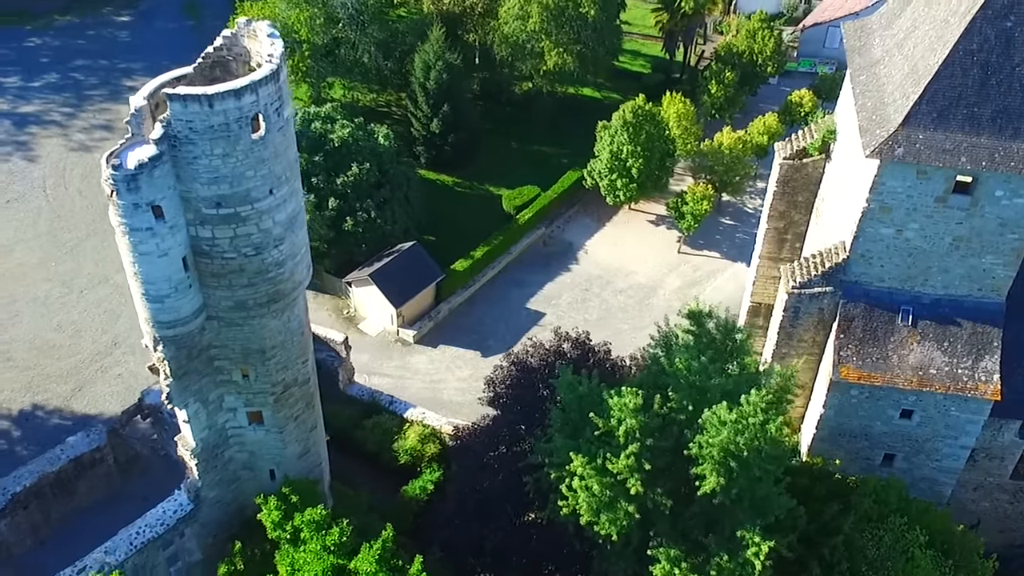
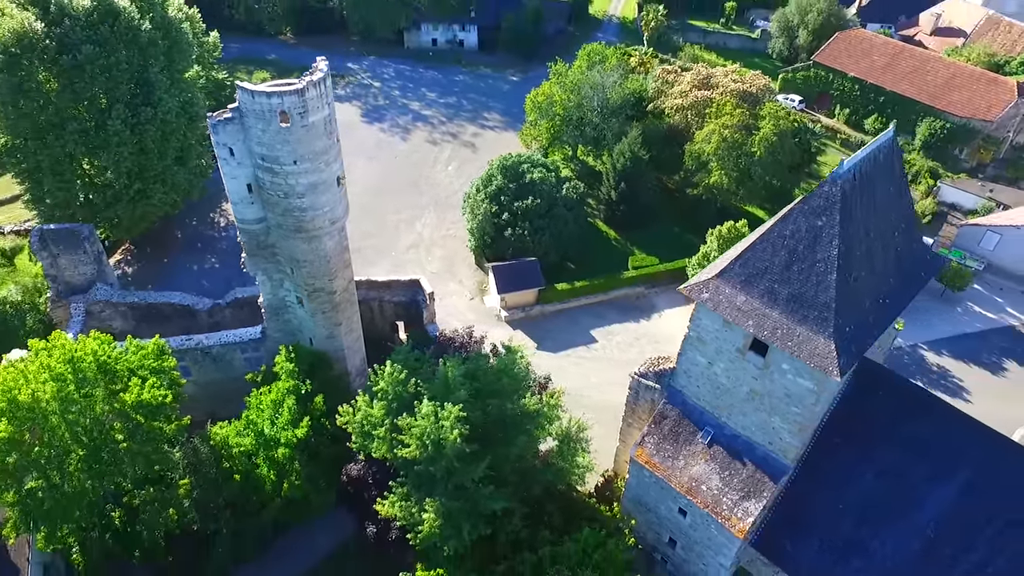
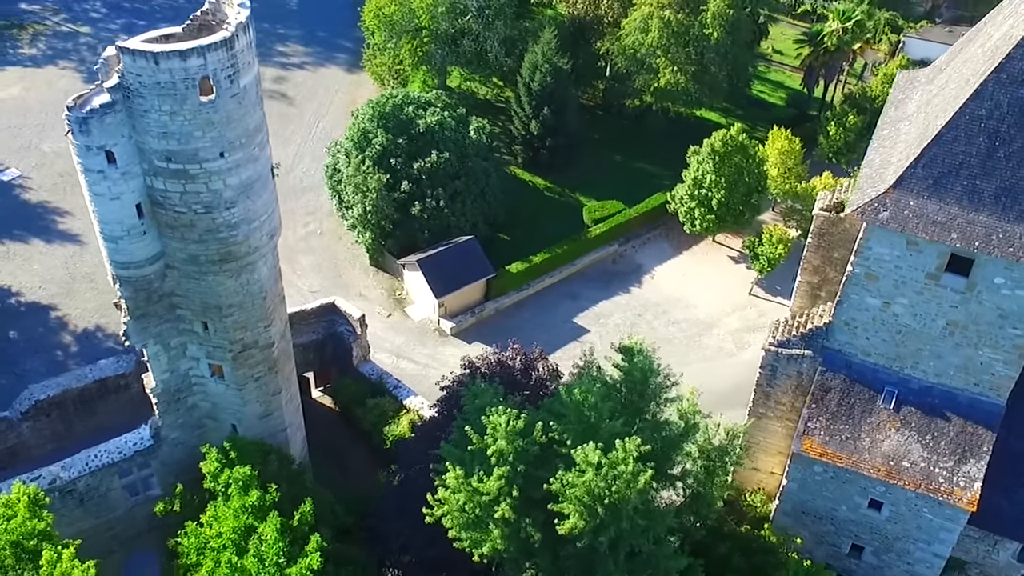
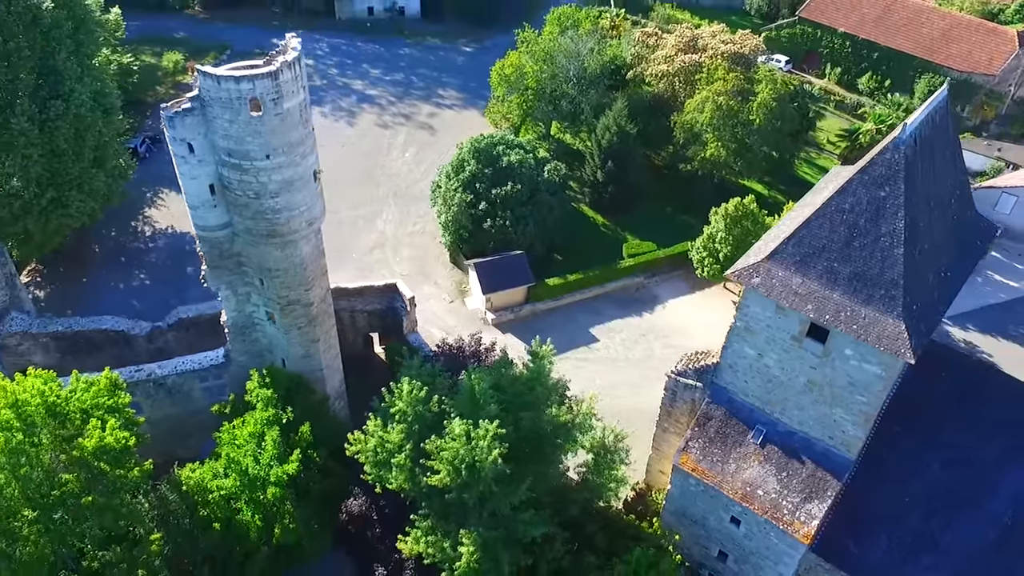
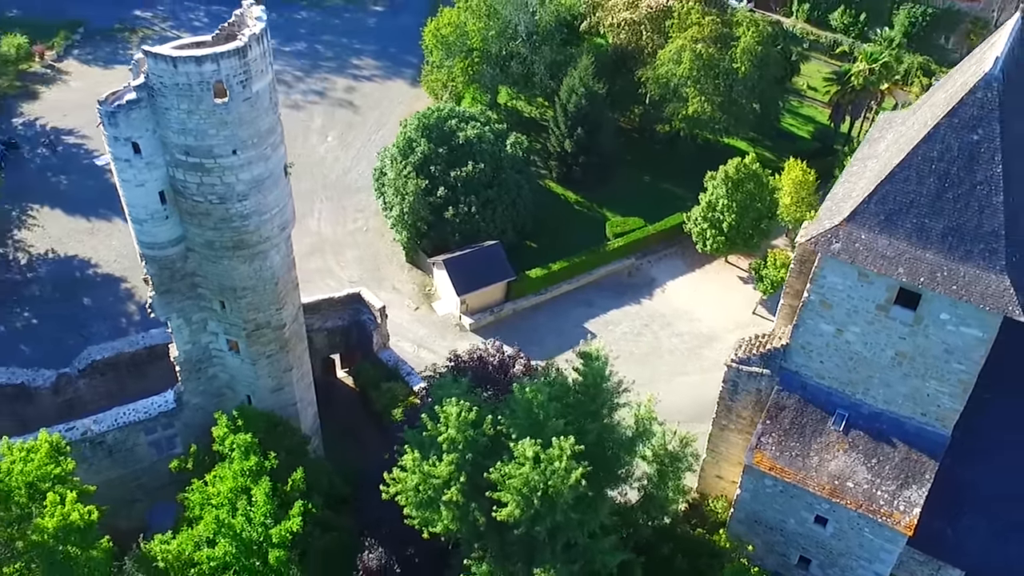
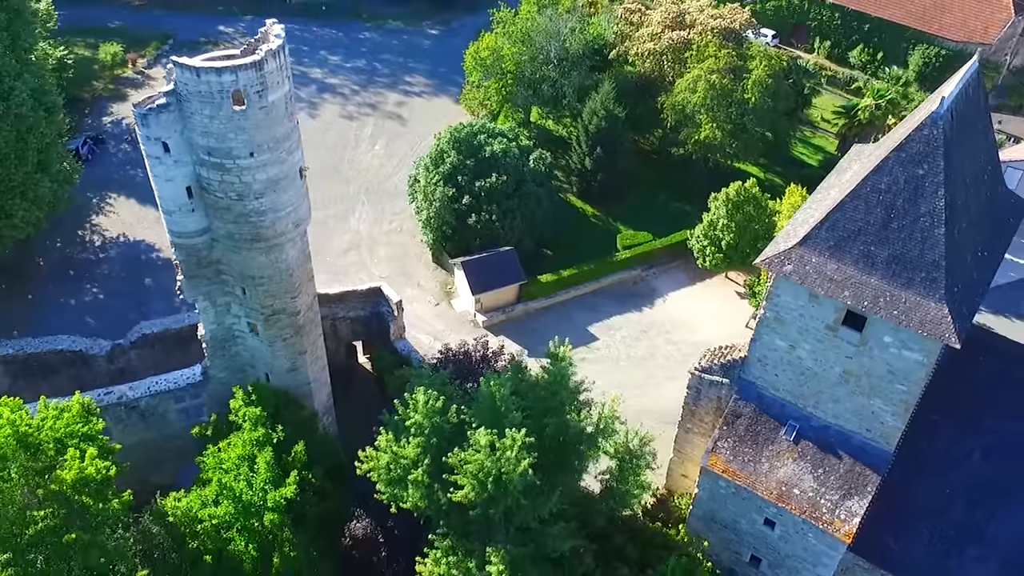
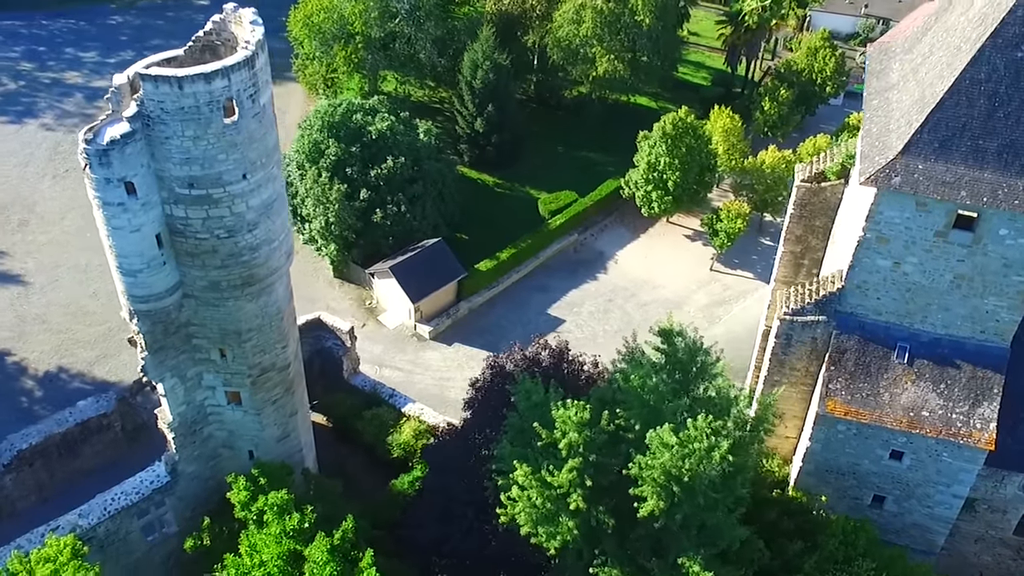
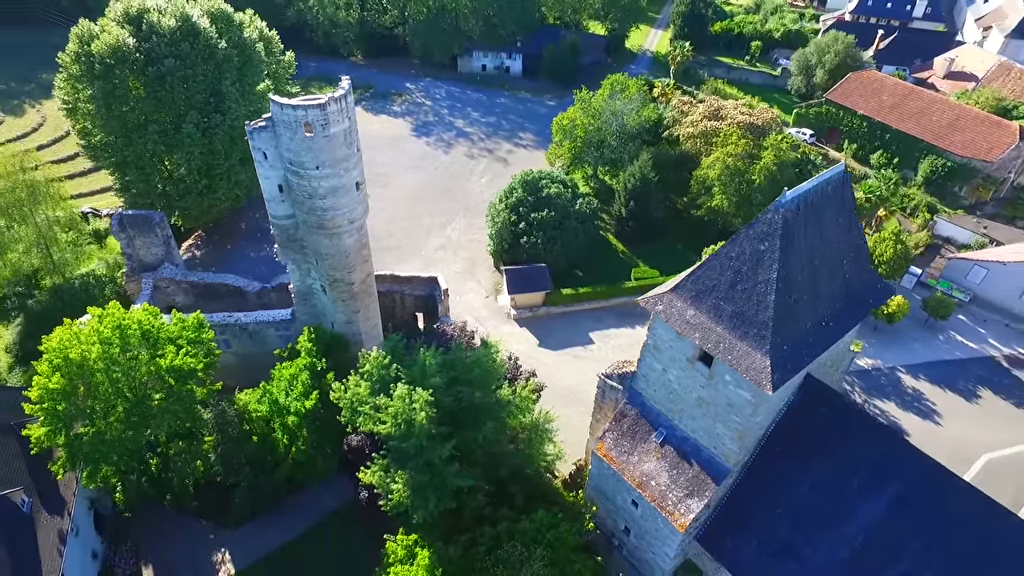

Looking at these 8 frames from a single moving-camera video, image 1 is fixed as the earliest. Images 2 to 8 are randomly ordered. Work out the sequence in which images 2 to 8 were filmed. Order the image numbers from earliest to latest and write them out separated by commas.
7, 3, 5, 6, 4, 2, 8
